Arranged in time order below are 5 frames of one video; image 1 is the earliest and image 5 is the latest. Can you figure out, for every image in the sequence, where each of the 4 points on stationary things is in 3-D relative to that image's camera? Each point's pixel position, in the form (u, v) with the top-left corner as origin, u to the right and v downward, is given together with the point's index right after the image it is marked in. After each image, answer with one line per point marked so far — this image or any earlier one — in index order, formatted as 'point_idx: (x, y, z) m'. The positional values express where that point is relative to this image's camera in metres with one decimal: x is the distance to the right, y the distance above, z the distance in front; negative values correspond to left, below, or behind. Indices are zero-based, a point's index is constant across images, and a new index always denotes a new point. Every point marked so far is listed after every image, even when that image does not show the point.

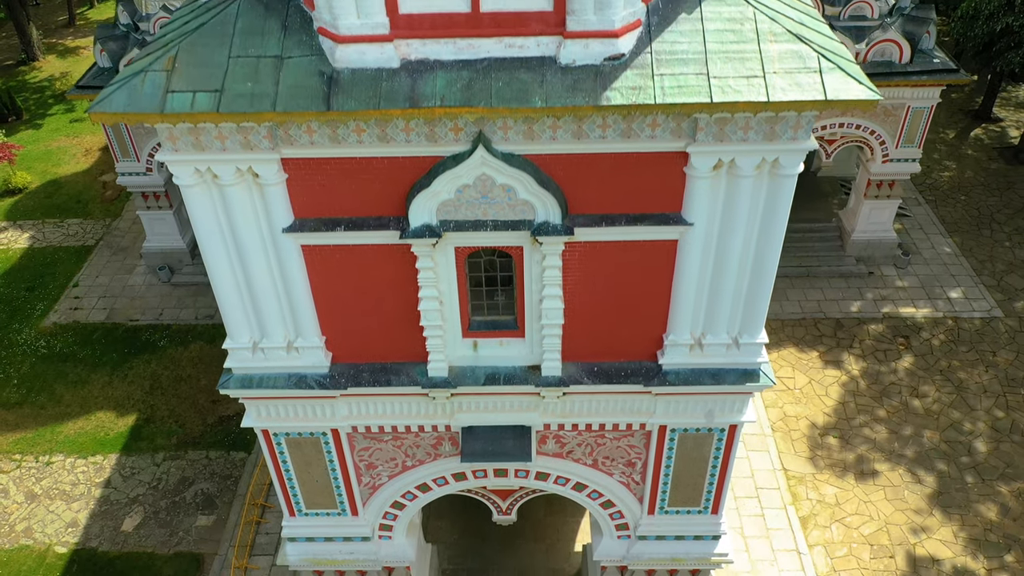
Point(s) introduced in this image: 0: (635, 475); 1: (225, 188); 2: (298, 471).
0: (+1.0, -1.6, +9.6) m
1: (-1.8, +0.6, +7.1) m
2: (-1.8, -1.5, +9.6) m
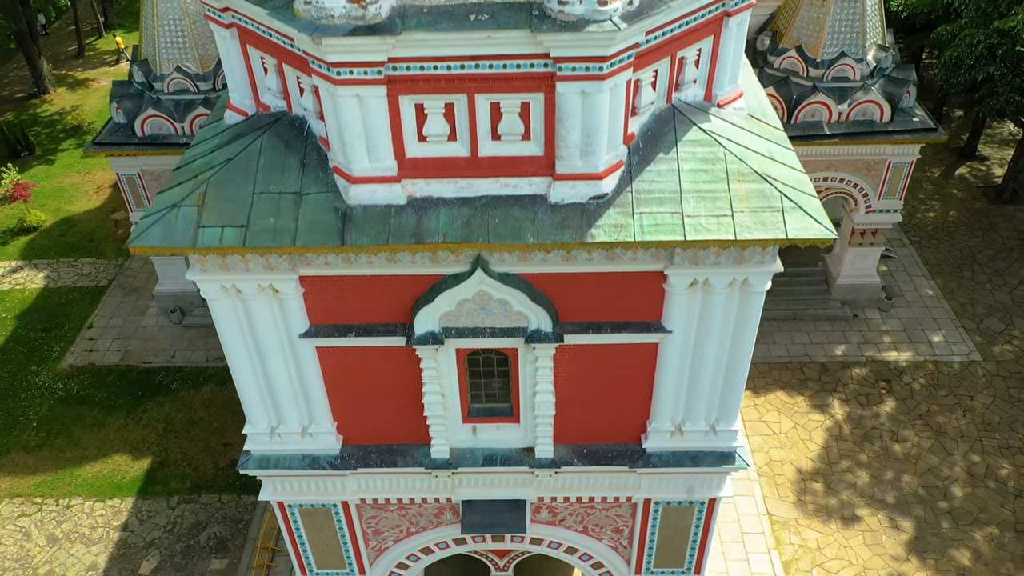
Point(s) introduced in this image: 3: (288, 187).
0: (+1.0, -2.3, +10.4) m
1: (-1.8, -0.1, +7.9) m
2: (-1.8, -2.3, +10.3) m
3: (-1.4, +0.6, +7.3) m
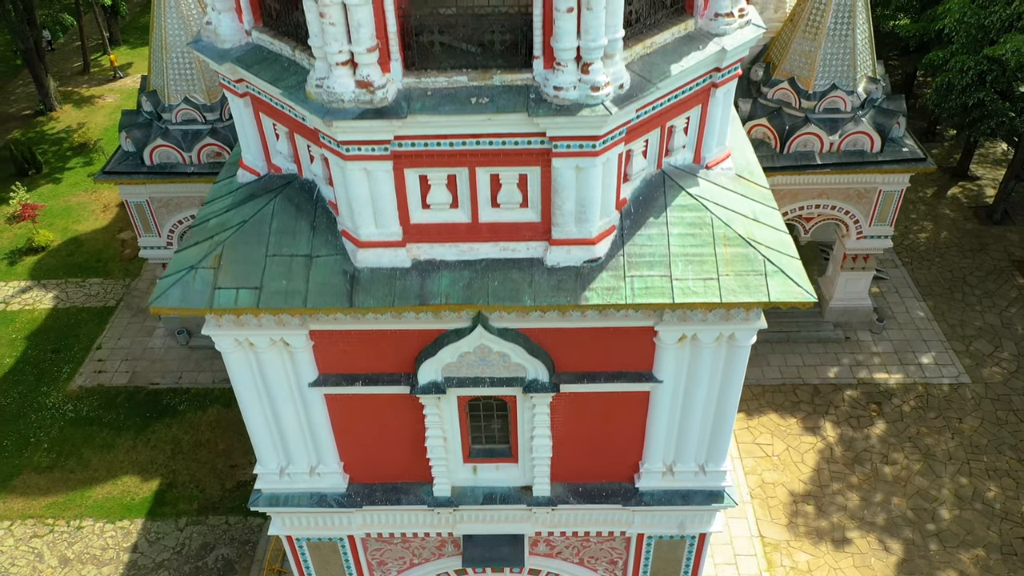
0: (+1.0, -2.7, +10.8) m
1: (-1.9, -0.5, +8.3) m
2: (-1.9, -2.7, +10.8) m
3: (-1.5, +0.3, +7.7) m
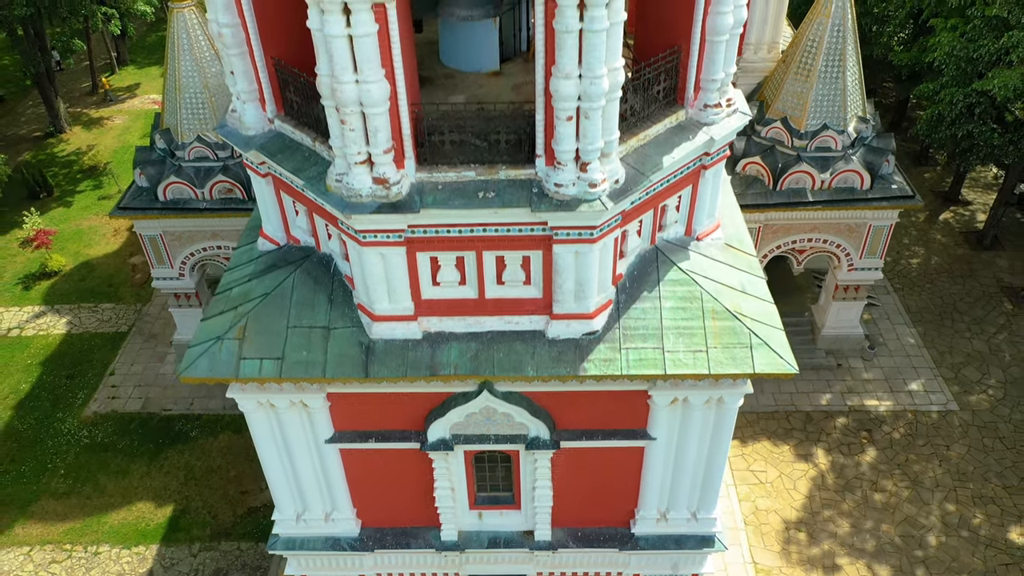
0: (+1.0, -3.2, +11.4) m
1: (-1.8, -1.0, +8.9) m
2: (-1.8, -3.2, +11.3) m
3: (-1.4, -0.2, +8.3) m
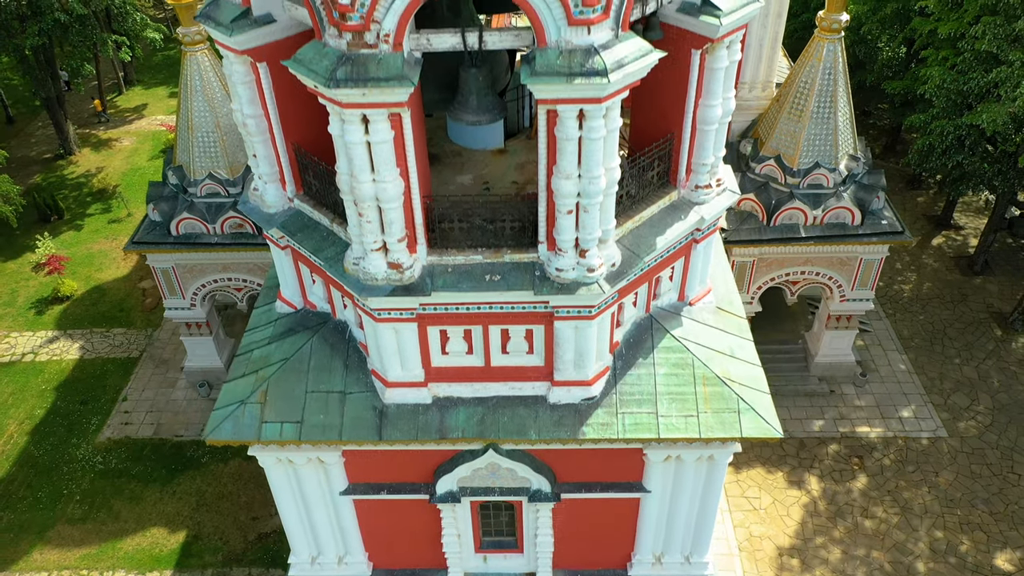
0: (+1.1, -3.7, +12.0) m
1: (-1.8, -1.5, +9.5) m
2: (-1.8, -3.7, +11.9) m
3: (-1.4, -0.8, +8.9) m
